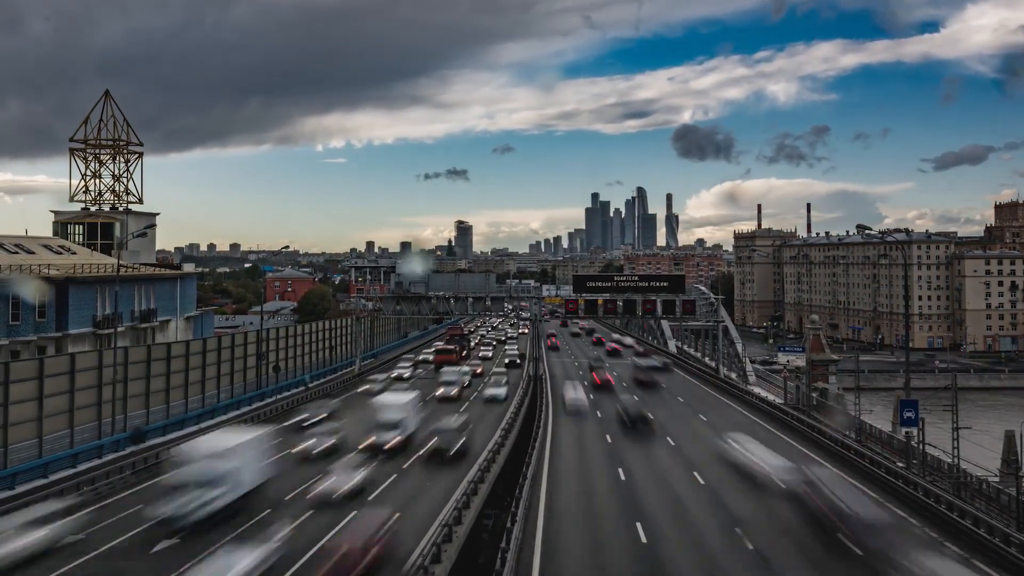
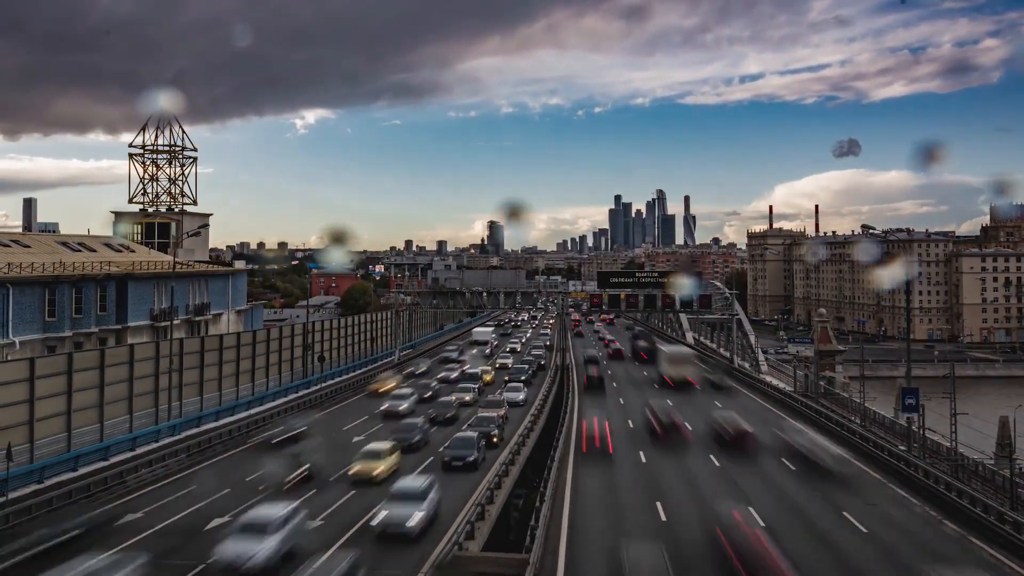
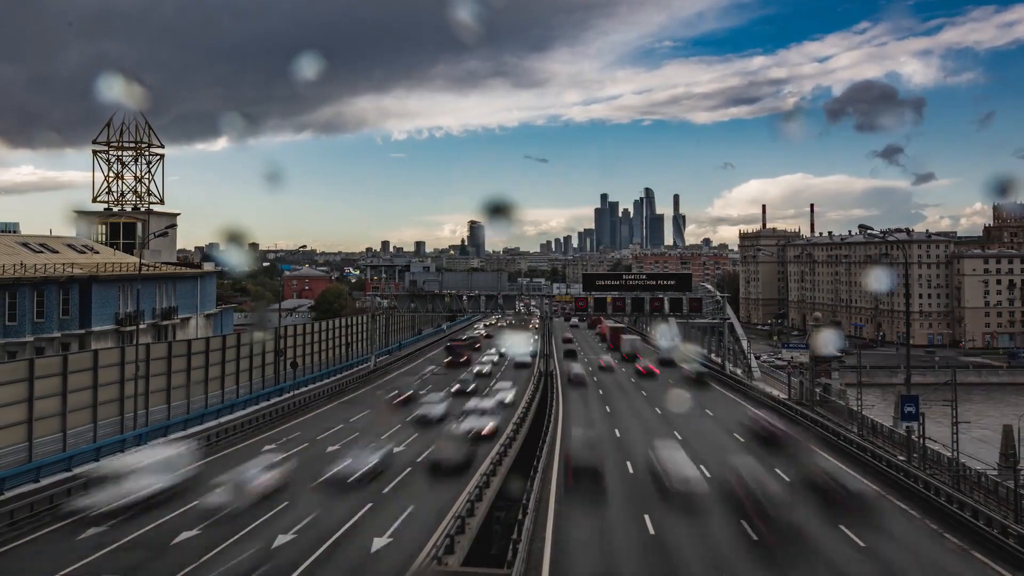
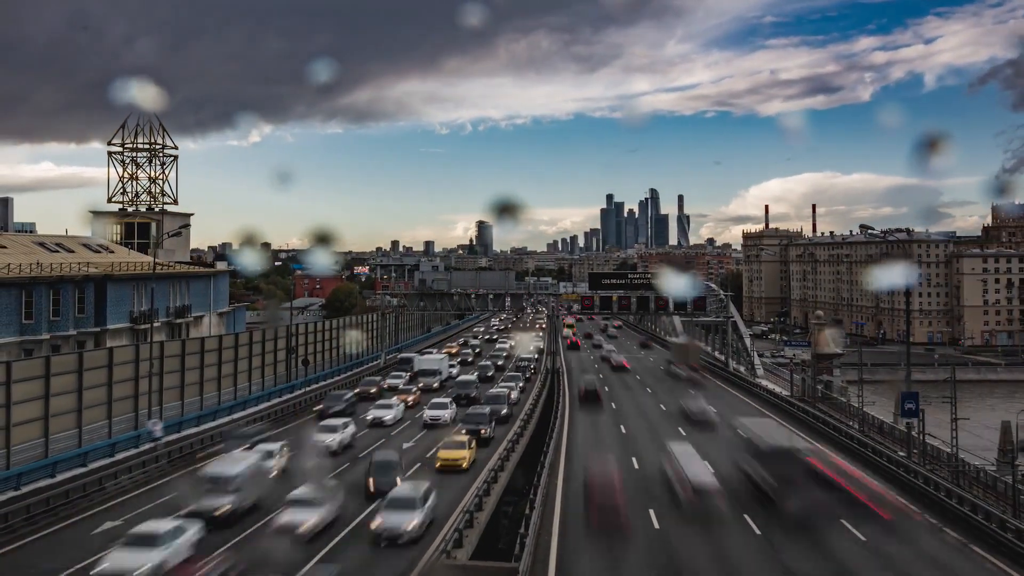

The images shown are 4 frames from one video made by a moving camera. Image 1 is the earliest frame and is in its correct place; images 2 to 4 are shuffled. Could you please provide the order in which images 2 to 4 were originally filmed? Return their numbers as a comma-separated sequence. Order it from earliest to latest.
3, 4, 2
